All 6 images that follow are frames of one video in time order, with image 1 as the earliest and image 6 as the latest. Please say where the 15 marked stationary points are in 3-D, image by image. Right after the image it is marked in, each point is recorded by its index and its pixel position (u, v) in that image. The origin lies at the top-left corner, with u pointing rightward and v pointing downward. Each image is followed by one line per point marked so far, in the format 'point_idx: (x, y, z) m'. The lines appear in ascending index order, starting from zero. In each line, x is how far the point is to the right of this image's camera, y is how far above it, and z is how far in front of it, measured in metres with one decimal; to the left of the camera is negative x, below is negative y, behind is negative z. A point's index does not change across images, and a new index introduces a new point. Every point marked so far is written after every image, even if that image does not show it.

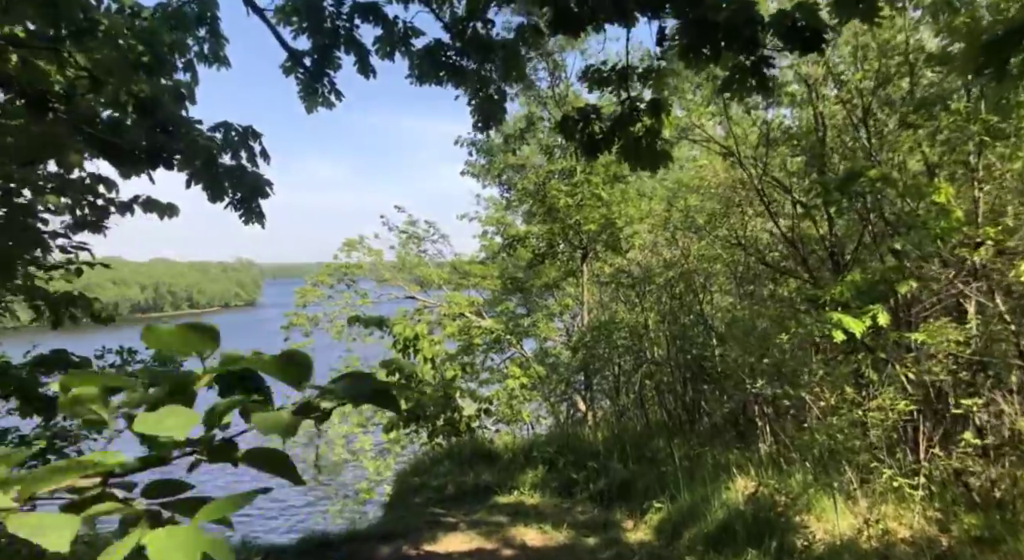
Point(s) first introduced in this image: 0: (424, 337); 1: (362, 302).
0: (-0.9, -0.6, +8.0) m
1: (-3.0, -0.5, +15.3) m
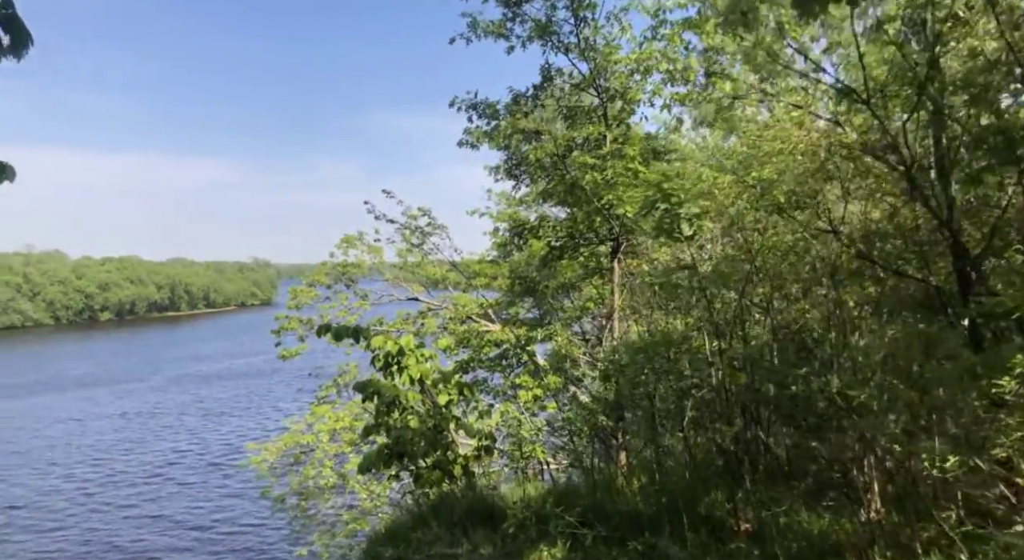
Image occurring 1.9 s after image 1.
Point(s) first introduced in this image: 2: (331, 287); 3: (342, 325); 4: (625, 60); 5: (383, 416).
0: (-0.9, -0.6, +6.3) m
1: (-2.8, -0.5, +13.6) m
2: (-3.4, -0.1, +13.8) m
3: (-1.5, -0.4, +6.5) m
4: (+1.1, +2.0, +6.7) m
5: (-1.1, -1.2, +6.2) m
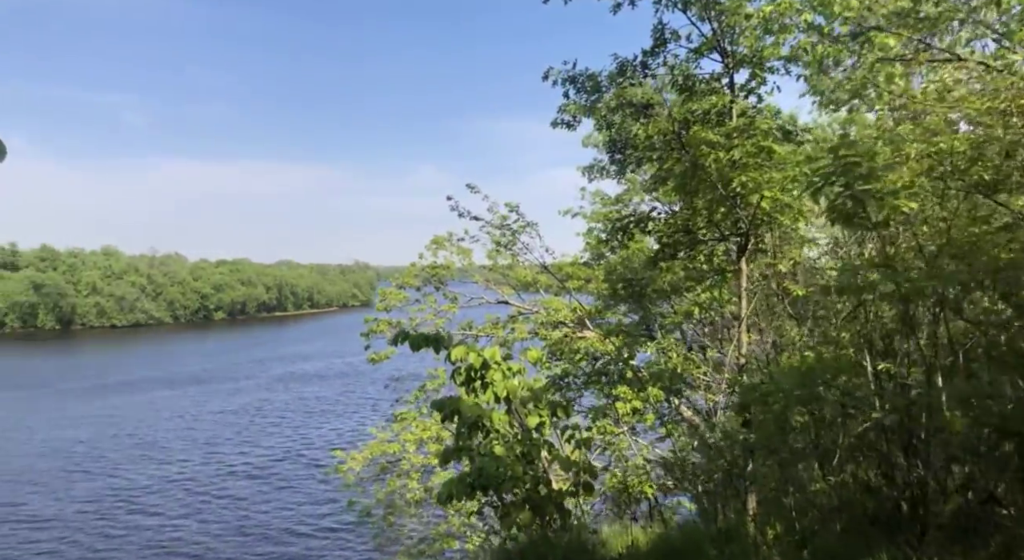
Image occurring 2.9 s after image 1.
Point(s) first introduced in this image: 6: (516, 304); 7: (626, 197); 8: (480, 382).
0: (-0.1, -0.6, +5.4) m
1: (-1.1, -0.5, +13.0) m
2: (-1.6, -0.2, +13.2) m
3: (-0.7, -0.4, +5.7) m
4: (+1.9, +2.0, +5.6) m
5: (-0.4, -1.2, +5.4) m
6: (+0.1, -0.4, +12.5) m
7: (+2.0, +1.4, +13.2) m
8: (-0.2, -0.8, +5.5) m
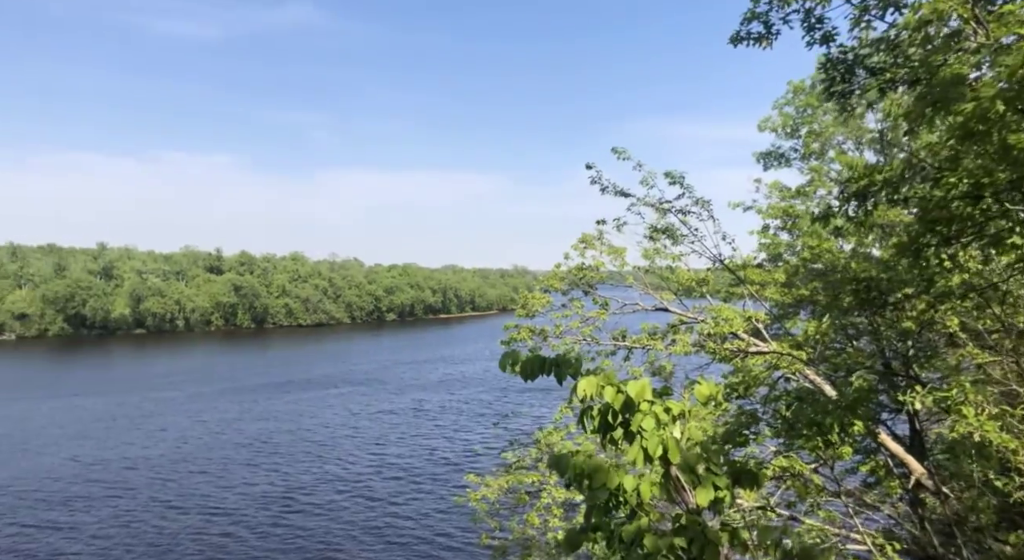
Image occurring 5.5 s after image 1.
0: (+0.7, -0.6, +3.6) m
1: (+1.3, -0.5, +11.2) m
2: (+0.8, -0.2, +11.5) m
3: (+0.1, -0.4, +4.0) m
4: (+2.6, +2.0, +3.4) m
5: (+0.4, -1.2, +3.6) m
6: (+2.3, -0.4, +10.4) m
7: (+4.4, +1.4, +10.8) m
8: (+0.6, -0.8, +3.7) m
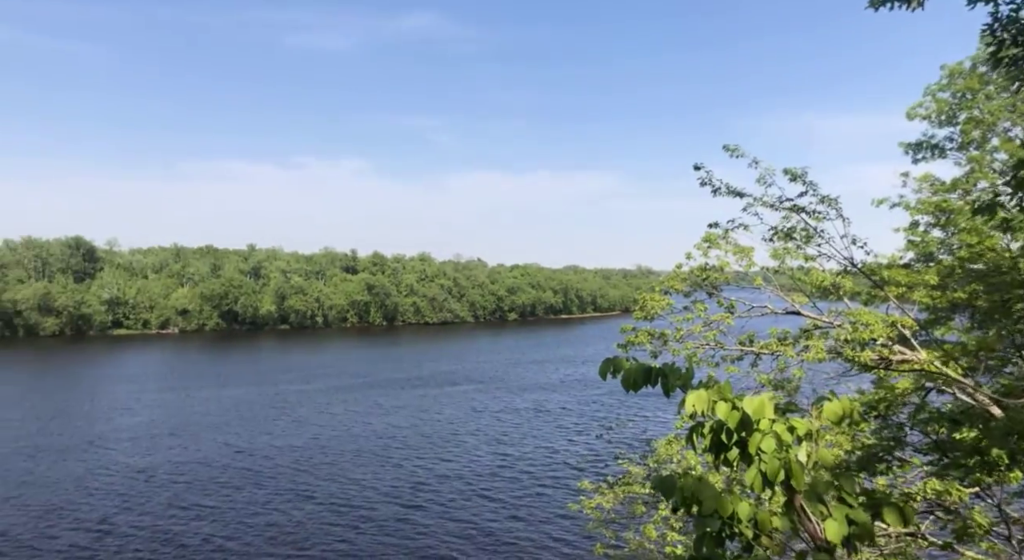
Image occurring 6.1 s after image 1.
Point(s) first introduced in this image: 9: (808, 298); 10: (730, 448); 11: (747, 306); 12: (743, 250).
0: (+1.1, -0.6, +3.2) m
1: (+3.0, -0.5, +10.5) m
2: (+2.6, -0.2, +10.9) m
3: (+0.6, -0.4, +3.7) m
4: (+3.0, +2.0, +2.6) m
5: (+0.9, -1.2, +3.2) m
6: (+3.9, -0.5, +9.6) m
7: (+6.0, +1.3, +9.6) m
8: (+1.0, -0.8, +3.3) m
9: (+4.0, -0.2, +9.9) m
10: (+1.0, -0.8, +3.3) m
11: (+3.3, -0.4, +10.5) m
12: (+3.5, +0.5, +11.2) m
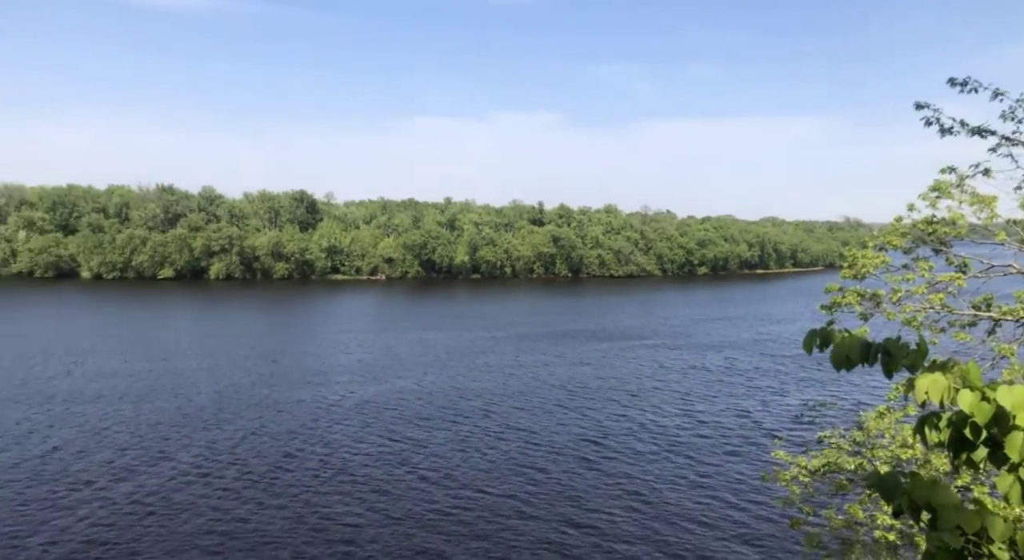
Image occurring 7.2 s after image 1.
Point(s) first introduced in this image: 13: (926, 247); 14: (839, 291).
0: (+1.8, -0.5, +2.5) m
1: (+5.4, 0.0, +9.1) m
2: (+5.1, +0.4, +9.5) m
3: (+1.4, -0.2, +3.1) m
4: (+3.5, +2.1, +1.3) m
5: (+1.5, -1.0, +2.6) m
6: (+6.1, 0.0, +8.0) m
7: (+8.1, +1.8, +7.3) m
8: (+1.7, -0.6, +2.6) m
9: (+6.2, +0.3, +8.2) m
10: (+1.6, -0.6, +2.6) m
11: (+5.8, +0.2, +9.0) m
12: (+6.1, +1.0, +9.5) m
13: (+5.3, +0.4, +9.4) m
14: (+4.5, -0.2, +10.0) m
